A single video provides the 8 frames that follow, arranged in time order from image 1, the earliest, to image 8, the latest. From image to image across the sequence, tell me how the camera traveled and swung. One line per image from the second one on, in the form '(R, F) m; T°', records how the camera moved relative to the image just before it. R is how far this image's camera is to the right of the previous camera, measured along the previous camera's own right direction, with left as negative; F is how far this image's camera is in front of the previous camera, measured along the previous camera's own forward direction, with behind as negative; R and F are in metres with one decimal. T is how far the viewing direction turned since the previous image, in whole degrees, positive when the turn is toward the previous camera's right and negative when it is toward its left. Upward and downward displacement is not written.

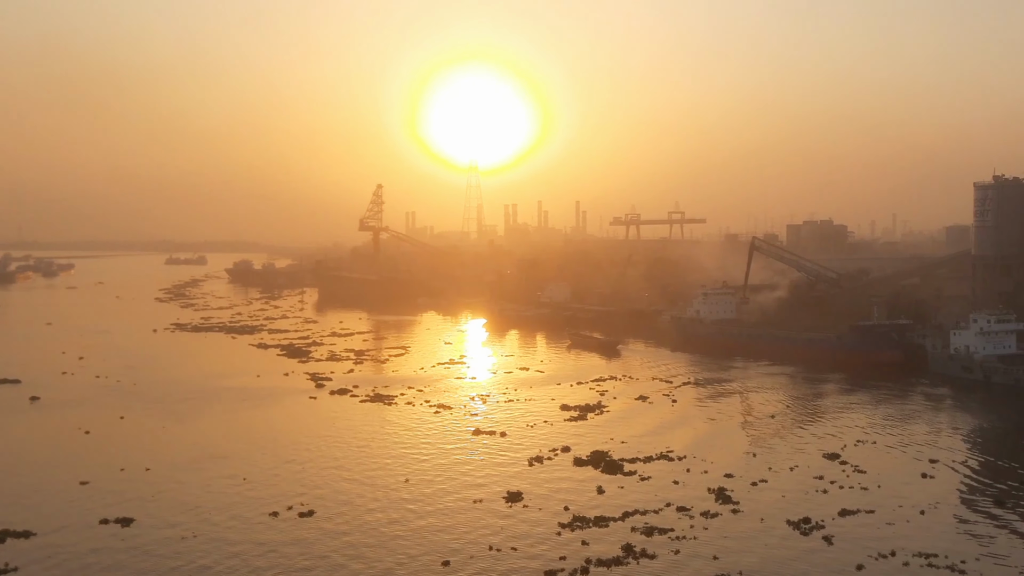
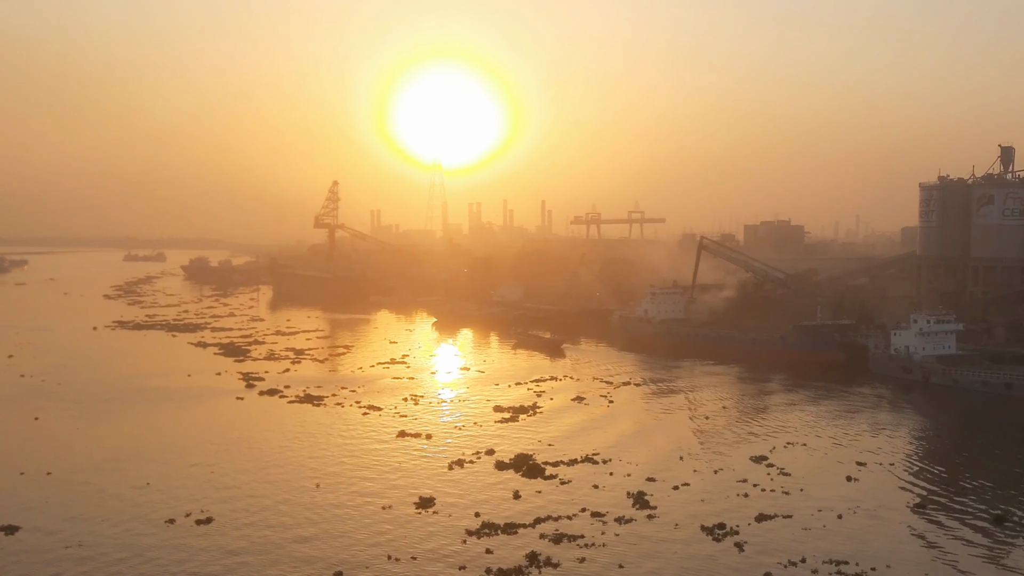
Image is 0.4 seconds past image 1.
(+0.6, +0.4) m; +2°
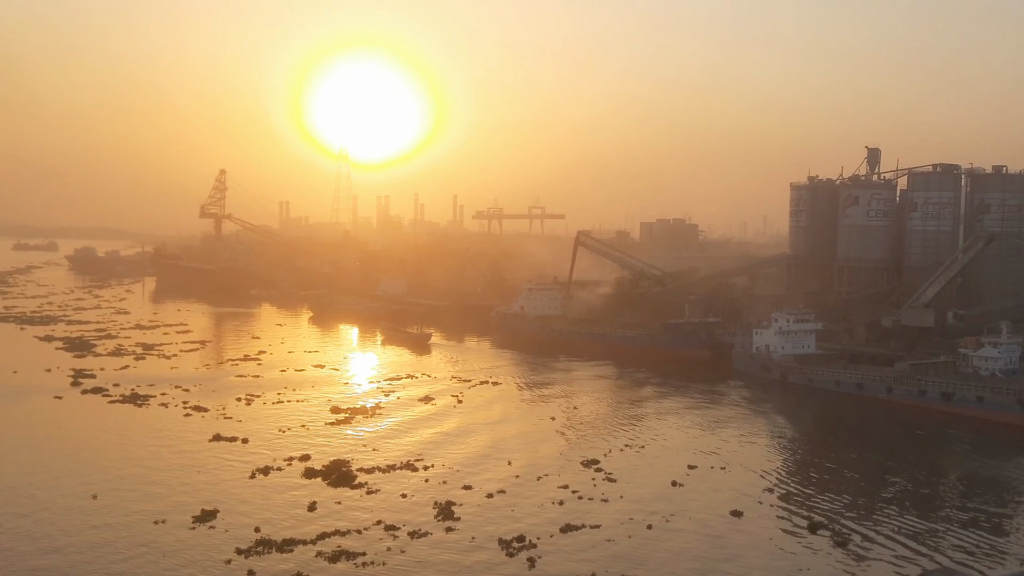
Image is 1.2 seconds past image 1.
(+1.3, +0.8) m; +5°
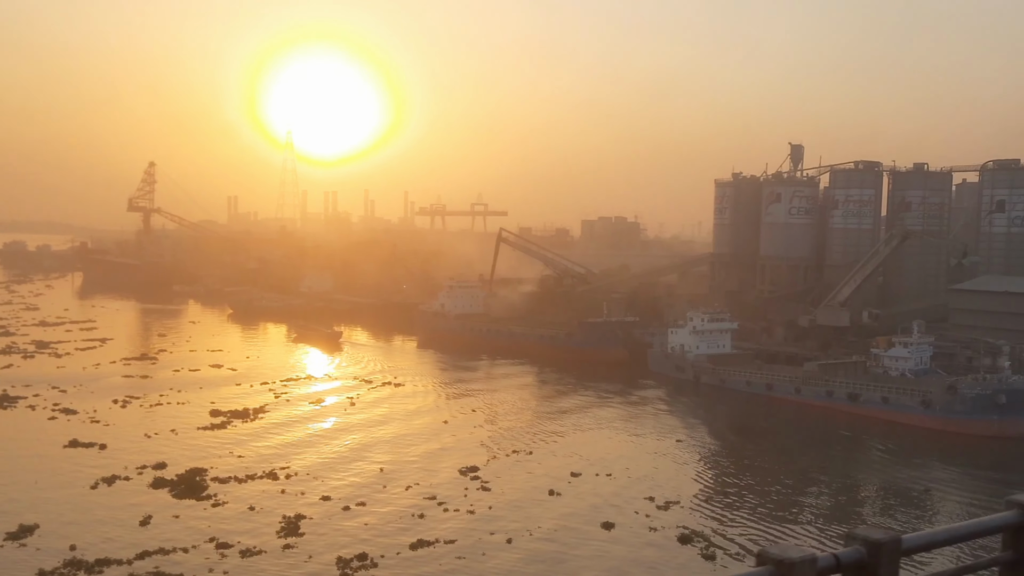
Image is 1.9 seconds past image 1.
(+1.0, +0.7) m; +3°
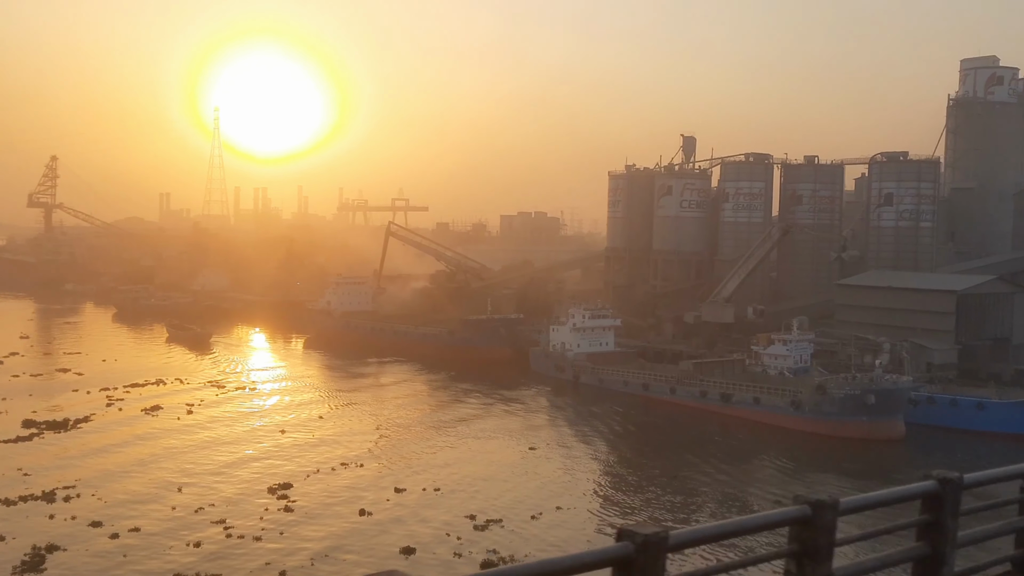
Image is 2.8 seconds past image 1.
(+1.4, +1.0) m; +3°
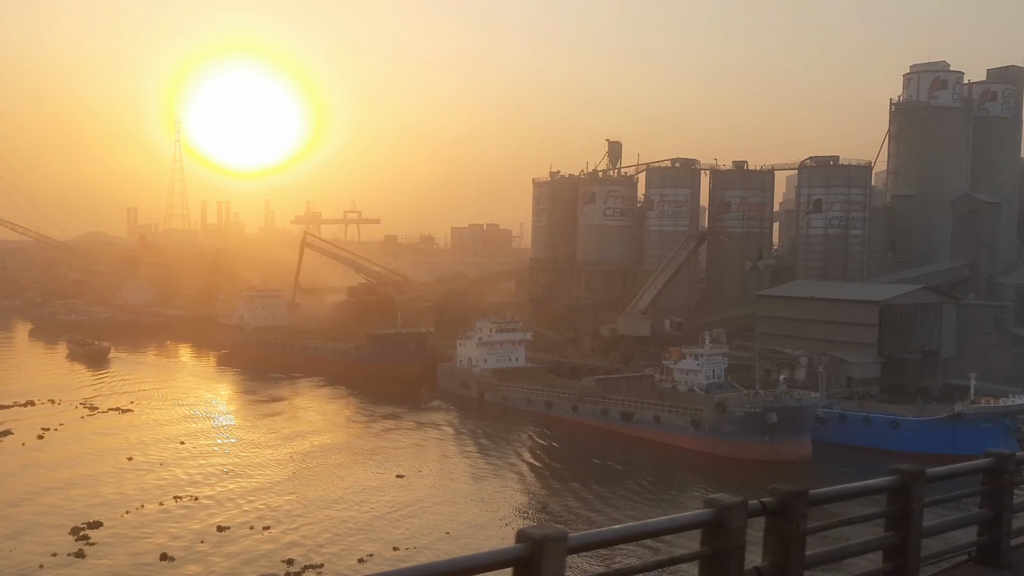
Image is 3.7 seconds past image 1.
(+1.4, +1.2) m; +1°
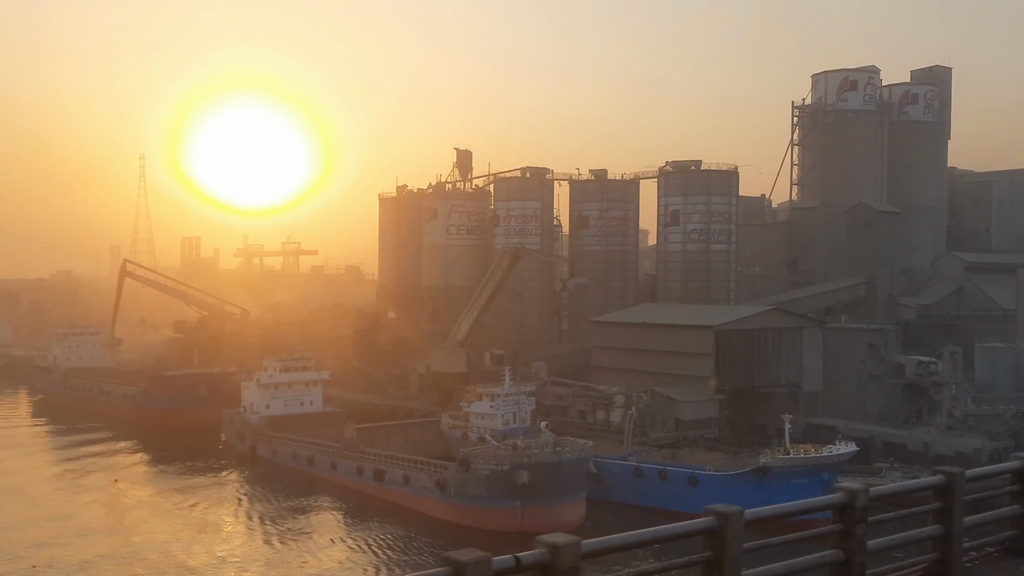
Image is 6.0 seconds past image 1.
(+3.4, +2.8) m; 0°
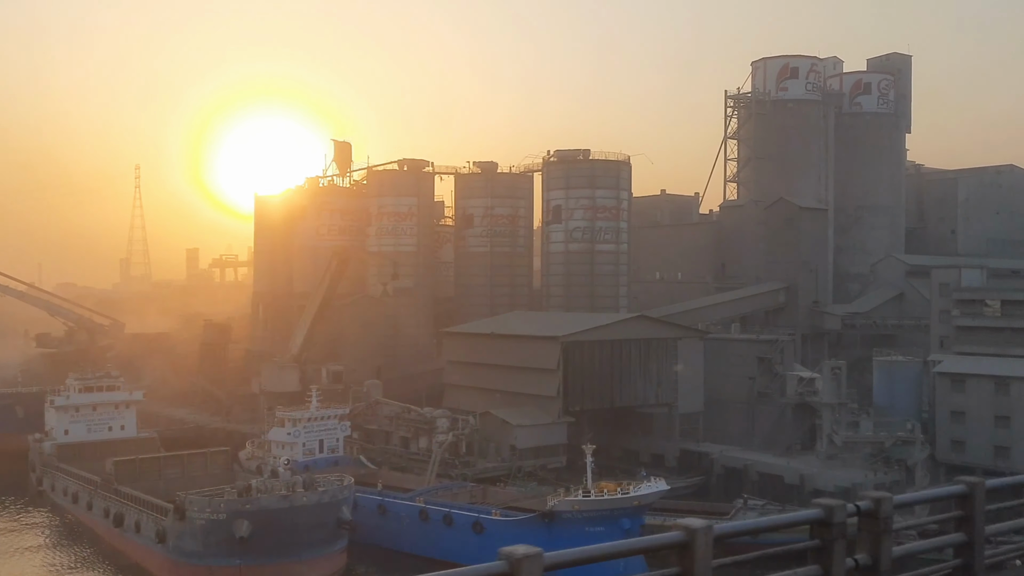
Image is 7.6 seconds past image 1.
(+2.5, +2.1) m; -1°
